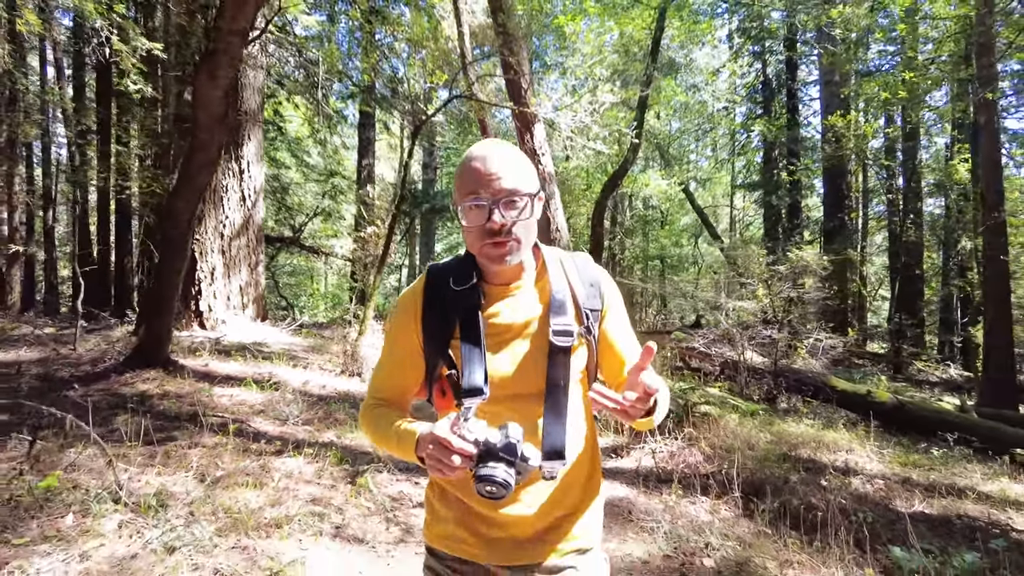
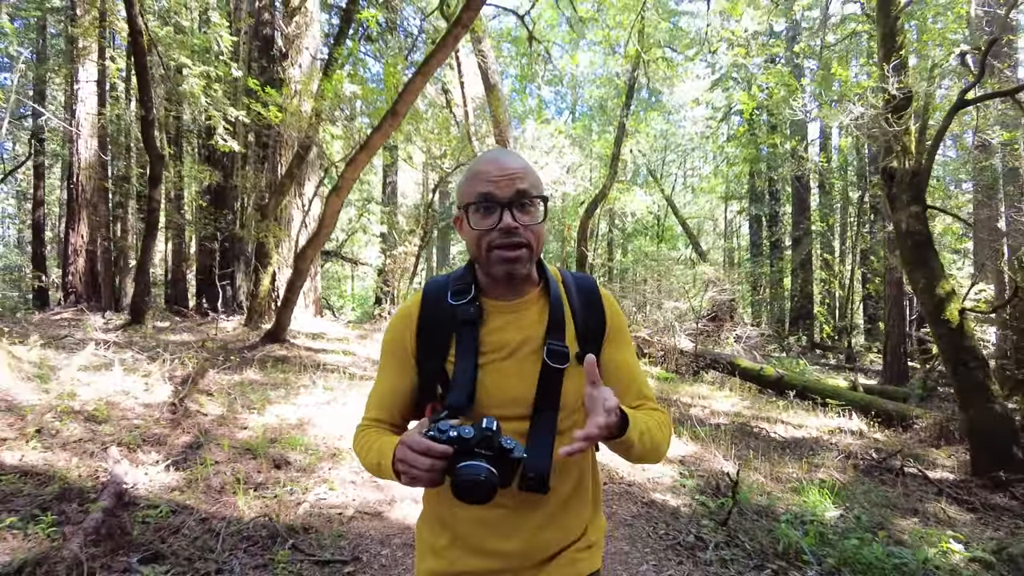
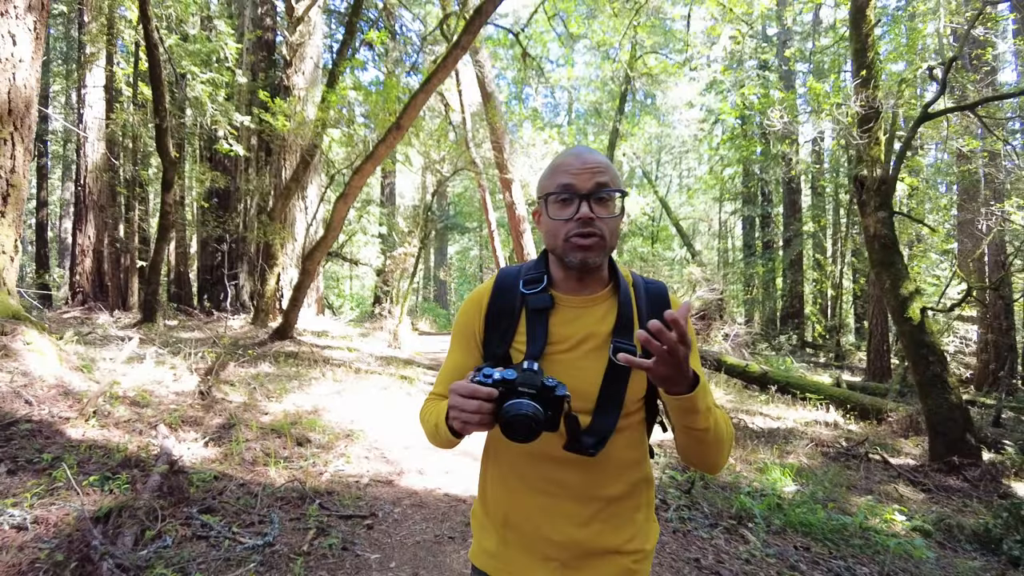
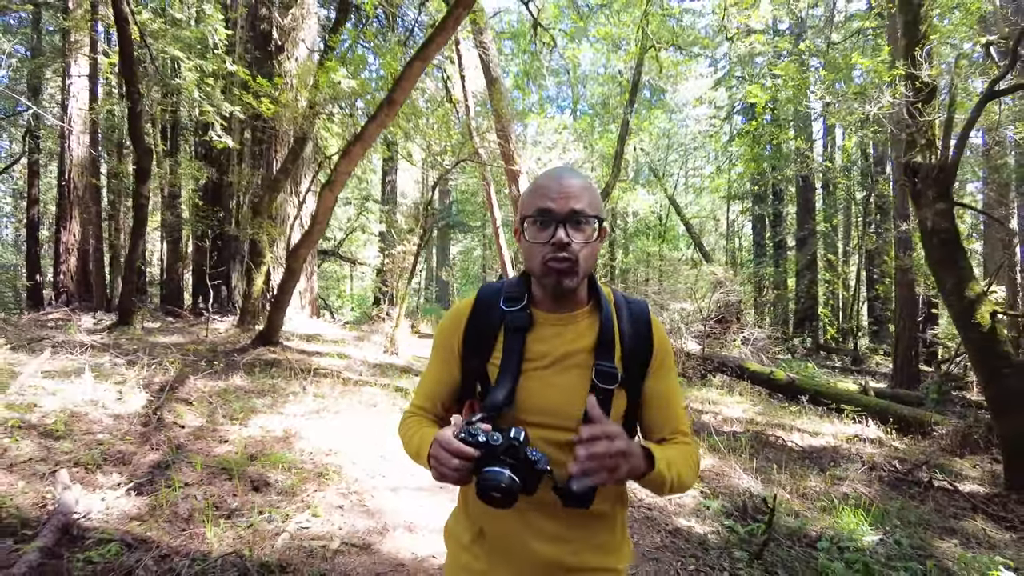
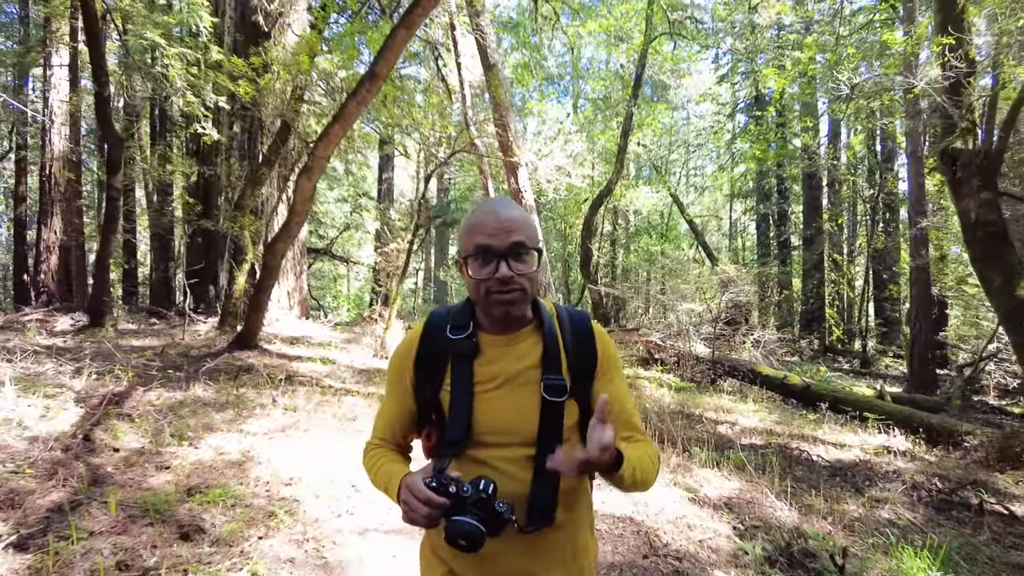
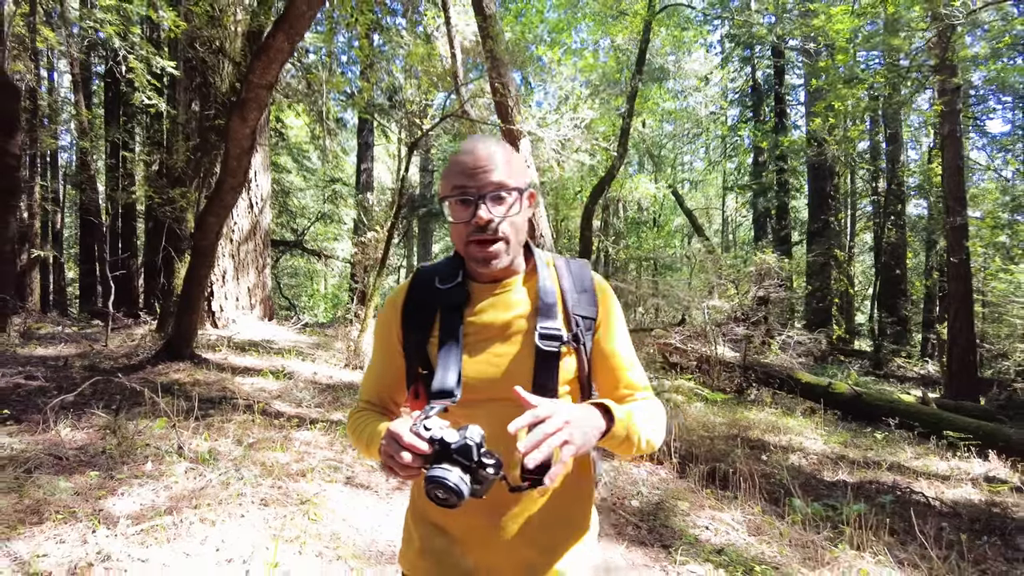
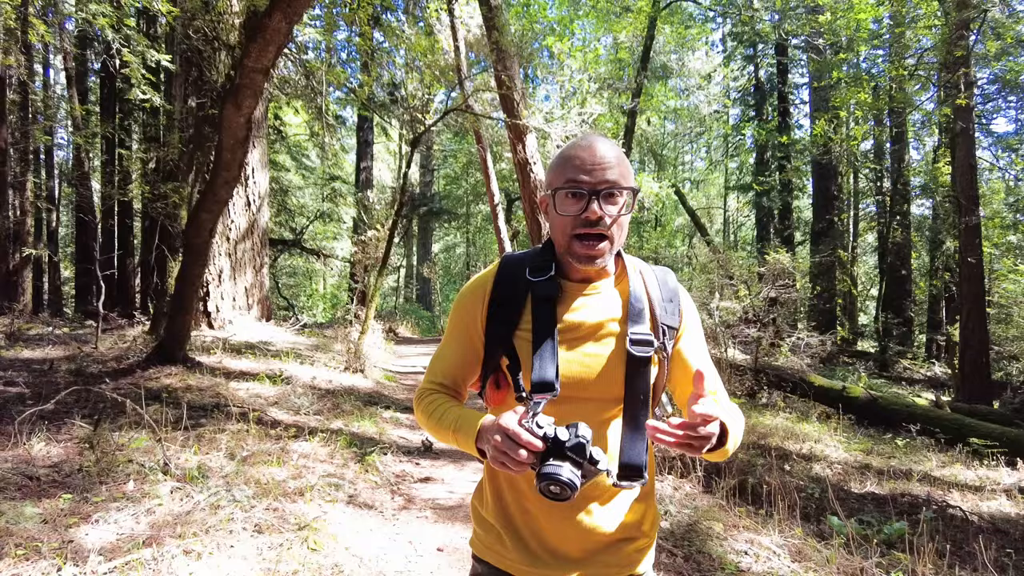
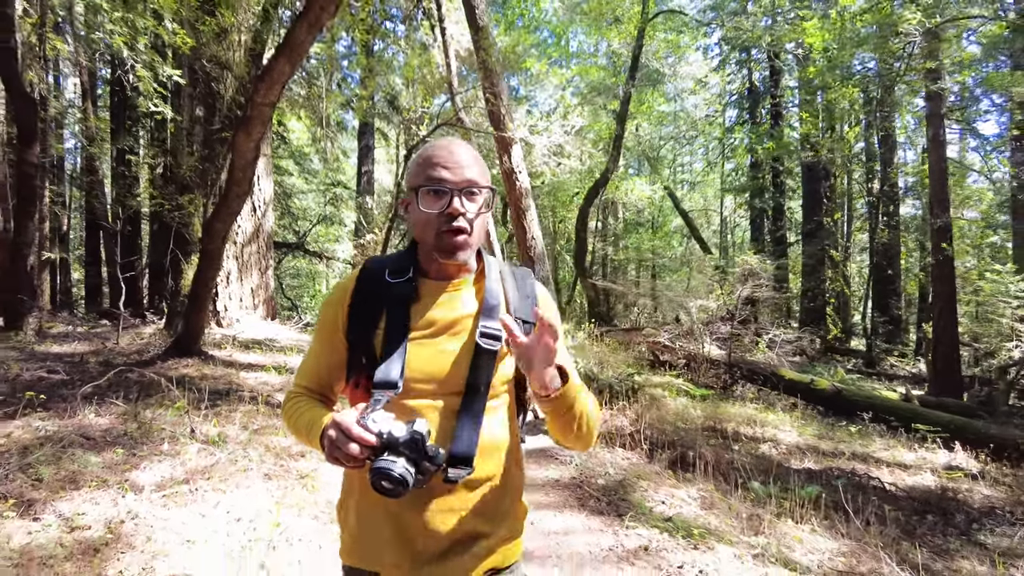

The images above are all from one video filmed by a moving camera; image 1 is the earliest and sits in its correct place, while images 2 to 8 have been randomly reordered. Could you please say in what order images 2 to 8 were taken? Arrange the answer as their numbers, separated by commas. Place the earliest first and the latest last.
7, 6, 8, 5, 4, 2, 3
